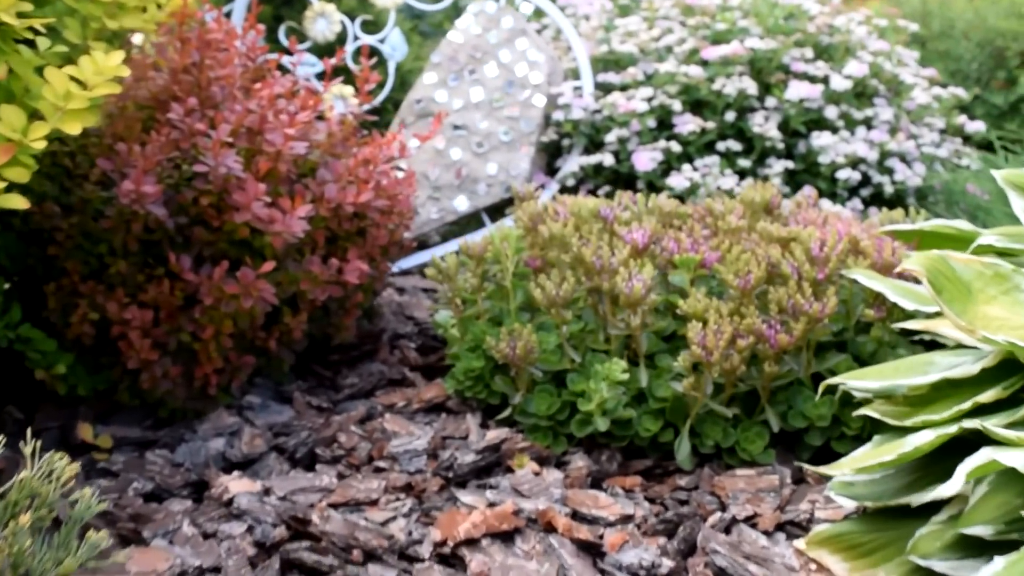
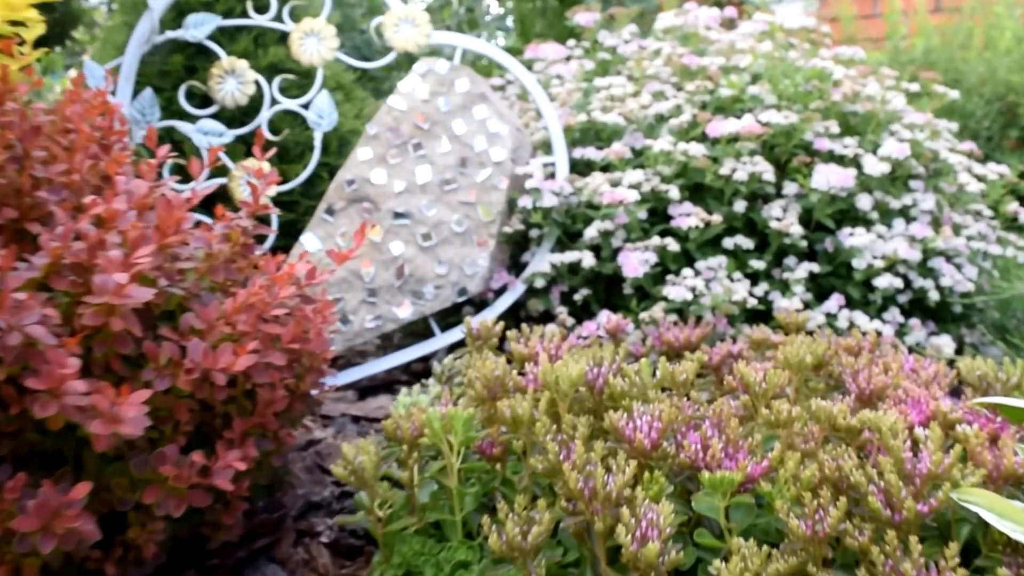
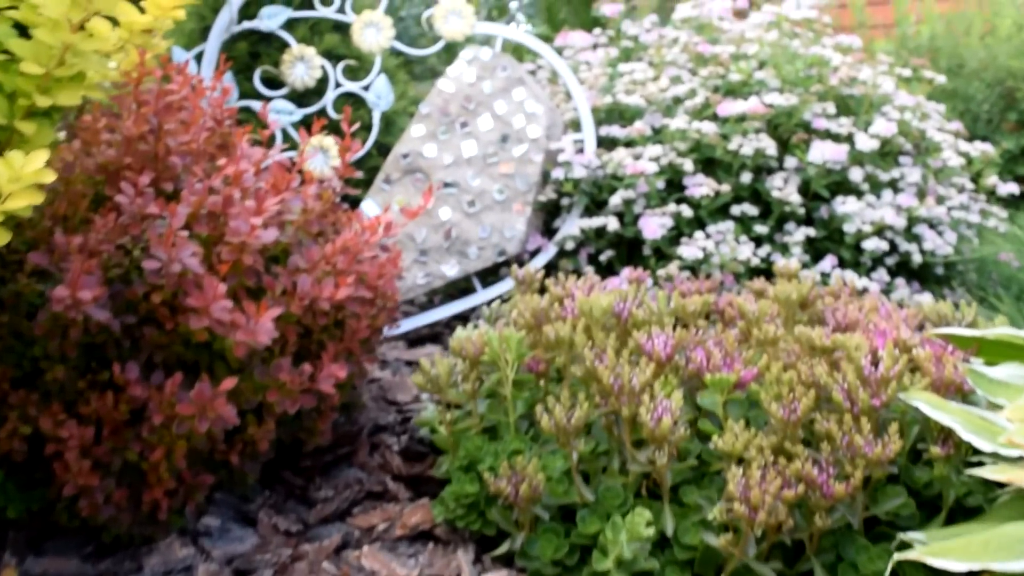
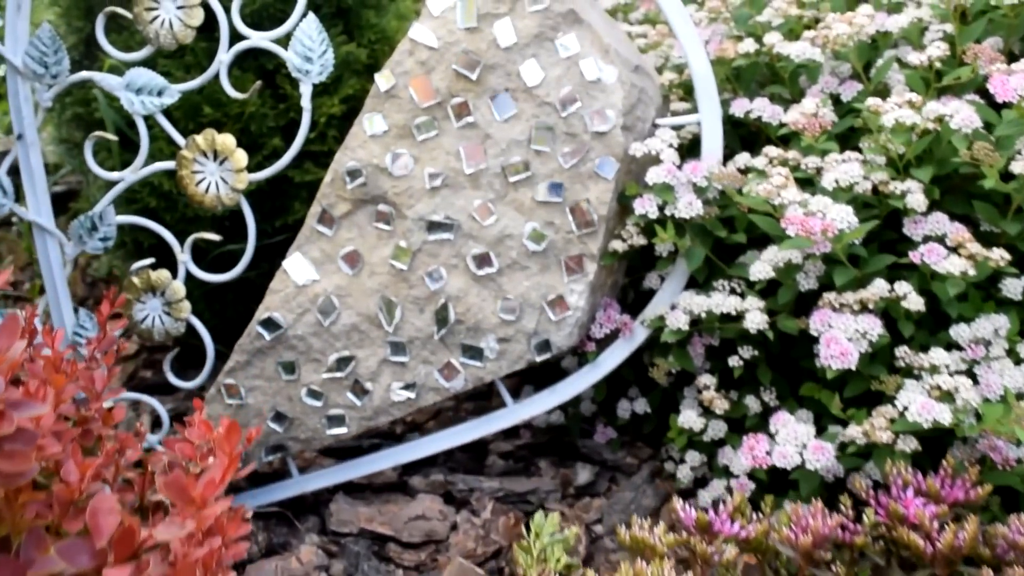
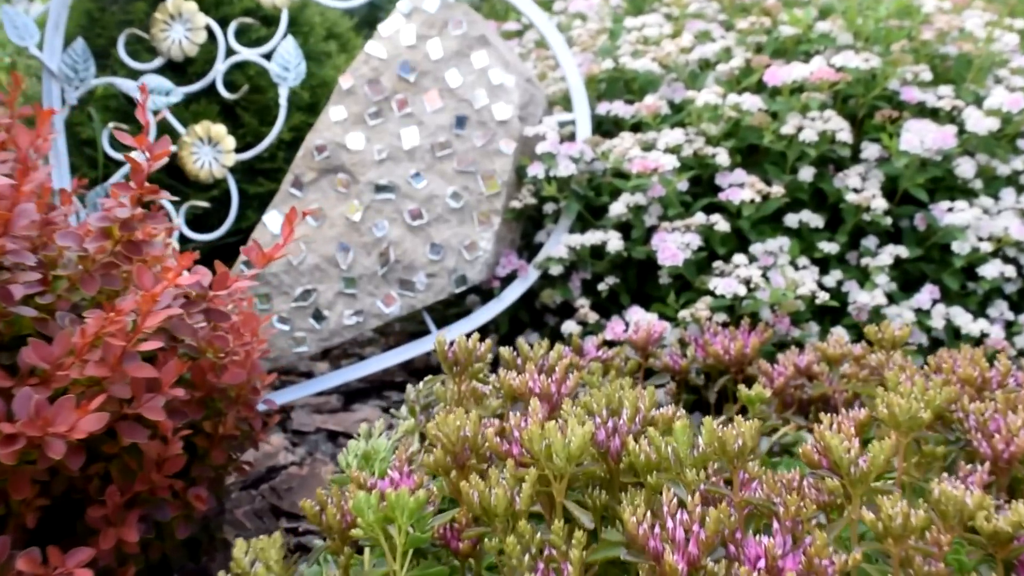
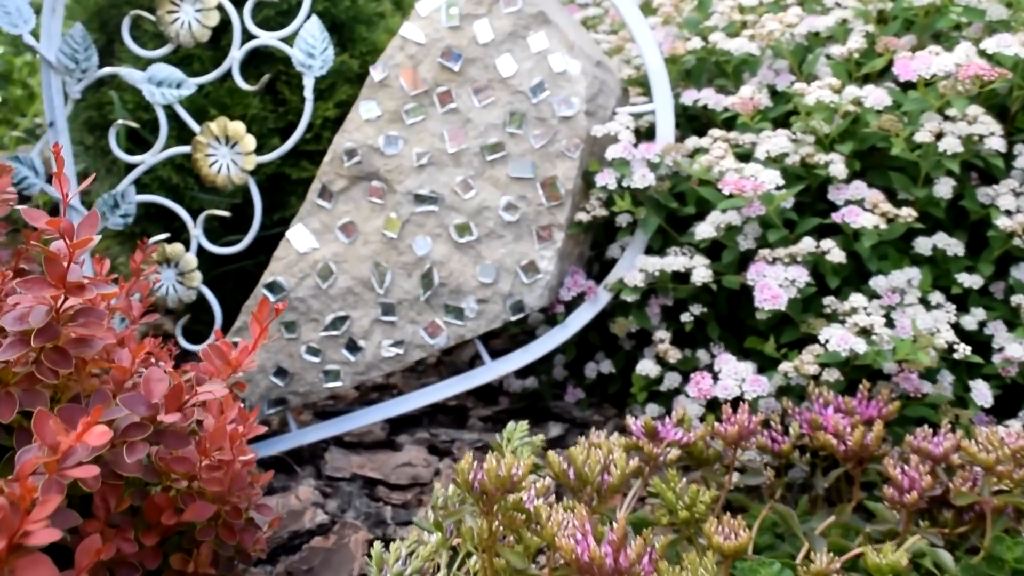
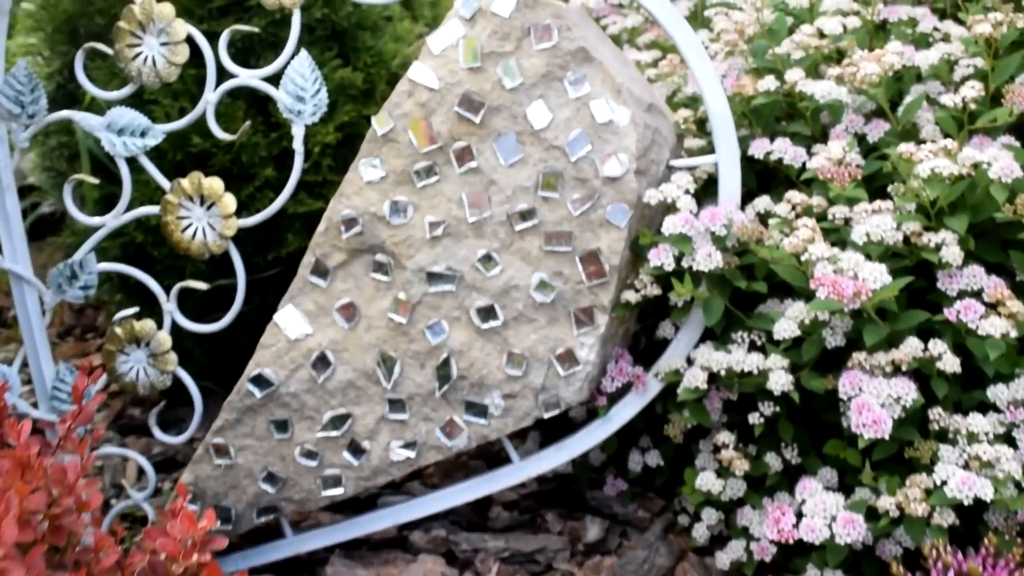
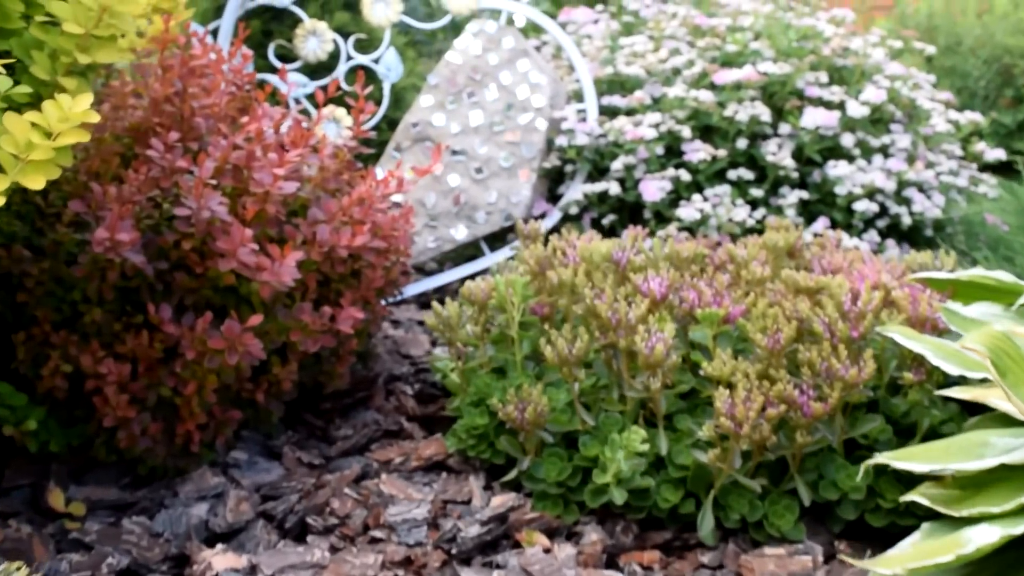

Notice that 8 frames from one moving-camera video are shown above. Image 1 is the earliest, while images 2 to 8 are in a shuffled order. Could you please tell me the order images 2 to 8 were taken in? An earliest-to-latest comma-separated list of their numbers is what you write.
8, 3, 2, 5, 6, 4, 7
